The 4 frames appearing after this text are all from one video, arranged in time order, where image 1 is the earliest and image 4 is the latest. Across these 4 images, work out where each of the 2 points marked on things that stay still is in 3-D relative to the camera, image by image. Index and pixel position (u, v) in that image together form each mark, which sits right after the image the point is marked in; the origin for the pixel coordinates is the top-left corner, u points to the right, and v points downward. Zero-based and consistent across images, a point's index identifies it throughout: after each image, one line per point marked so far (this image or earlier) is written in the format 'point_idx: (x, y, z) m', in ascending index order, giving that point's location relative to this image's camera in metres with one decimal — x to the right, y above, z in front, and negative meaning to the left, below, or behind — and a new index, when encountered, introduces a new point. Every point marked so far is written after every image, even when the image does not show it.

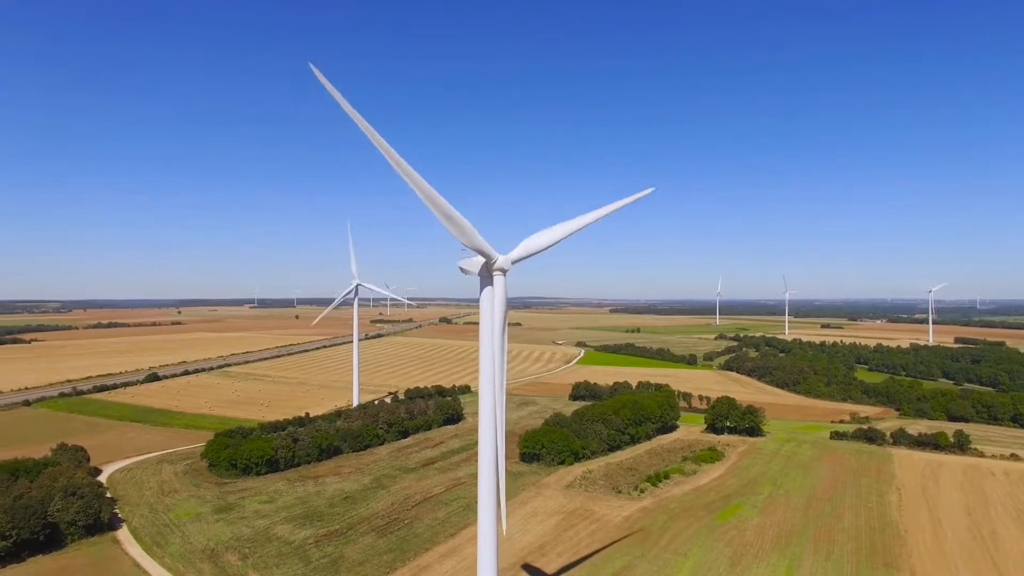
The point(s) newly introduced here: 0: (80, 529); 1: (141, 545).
0: (-15.1, -8.4, +19.6) m
1: (-13.0, -8.9, +19.5) m
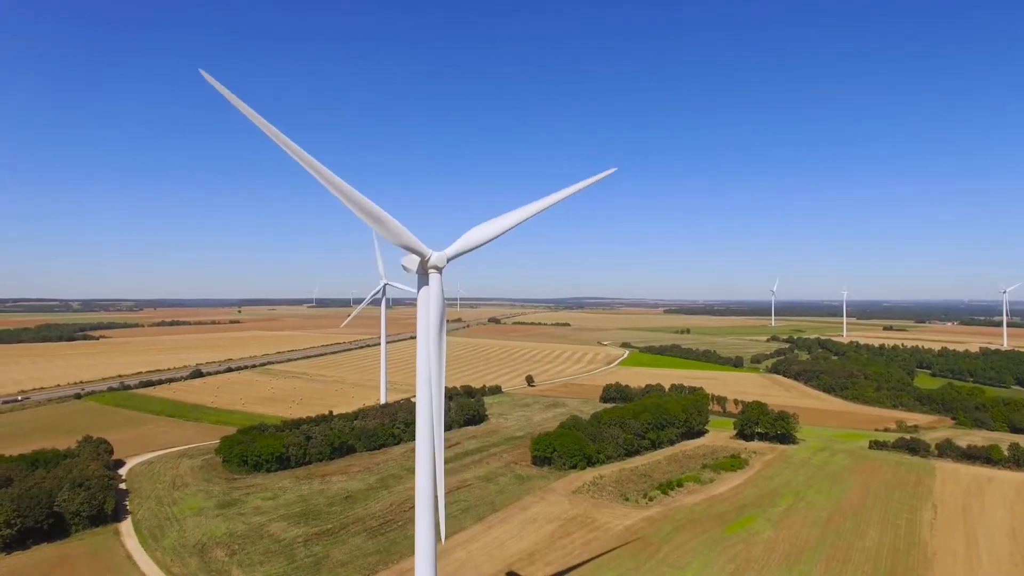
0: (-15.6, -8.4, +20.3) m
1: (-13.4, -8.9, +20.0) m
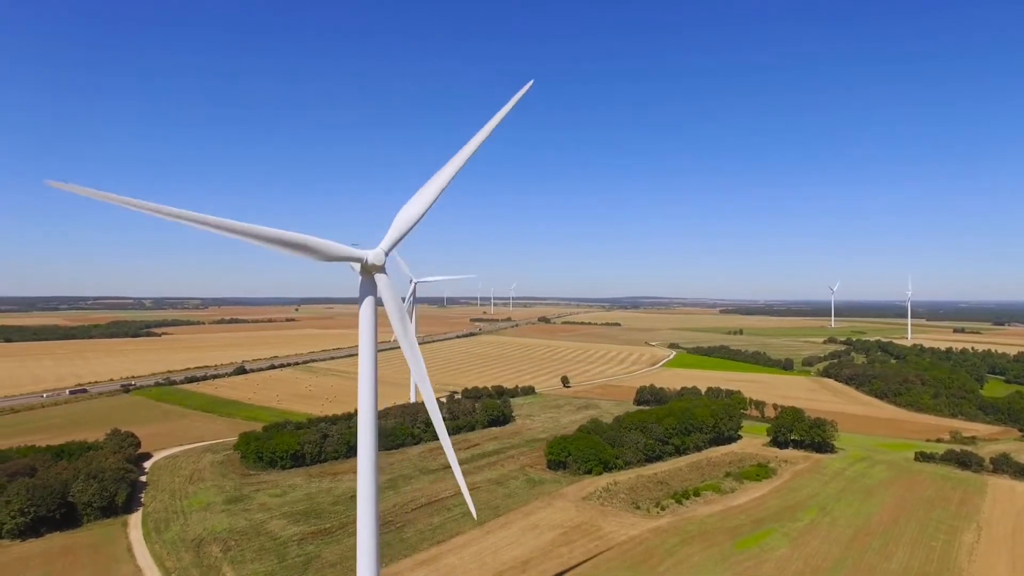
0: (-15.7, -8.4, +21.1) m
1: (-13.6, -8.9, +20.6) m
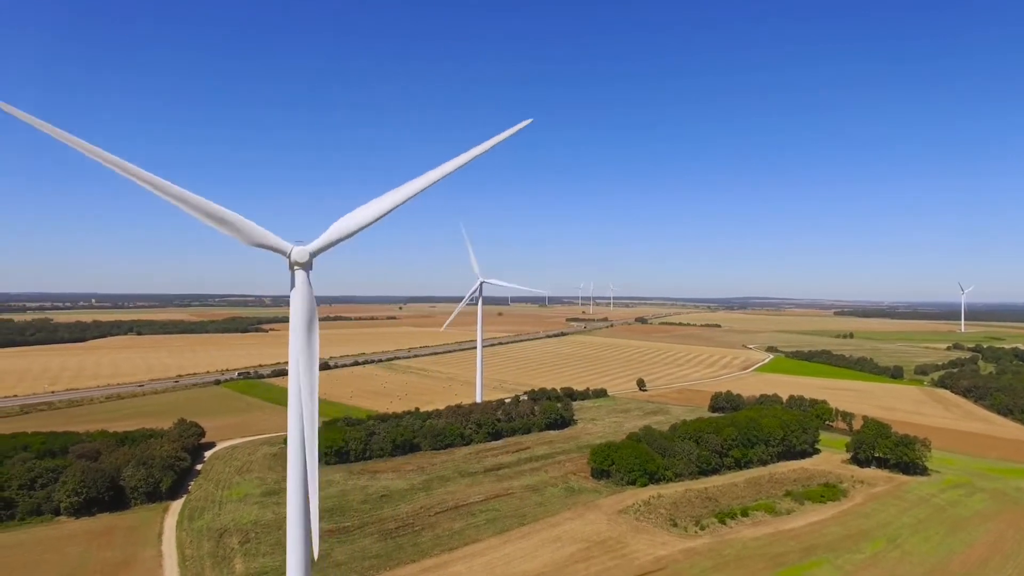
0: (-15.0, -8.4, +22.7) m
1: (-13.0, -8.9, +21.9) m
